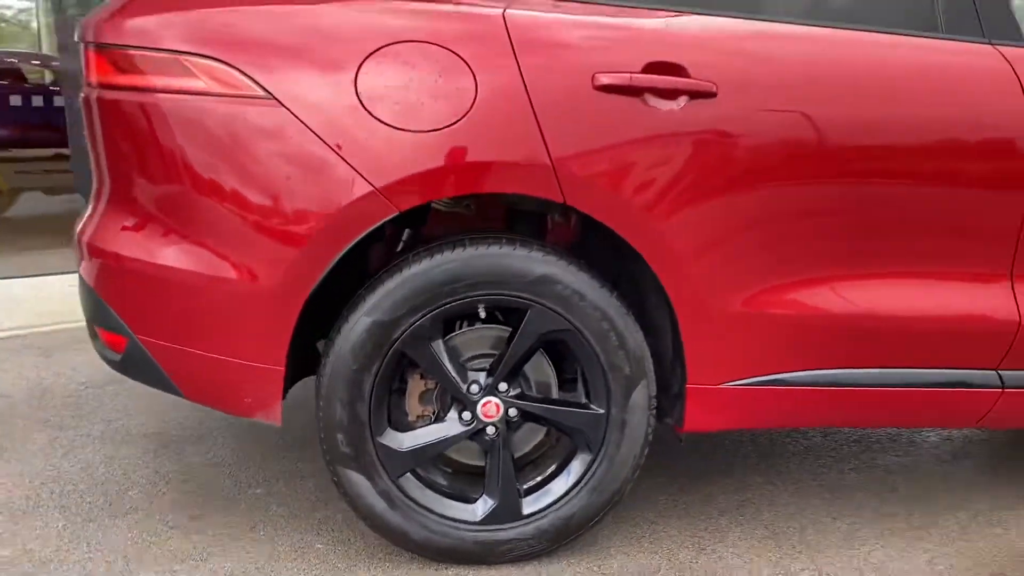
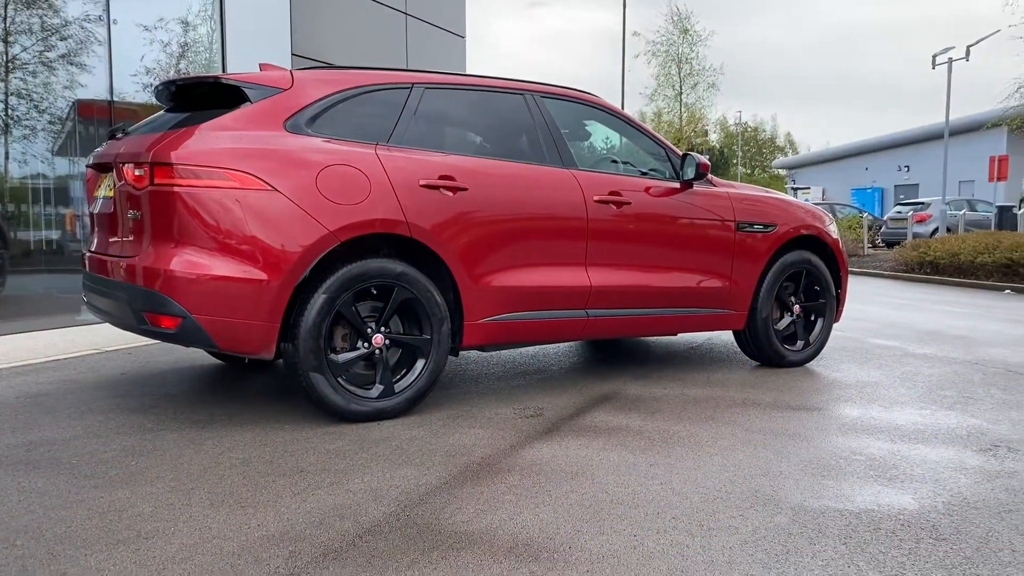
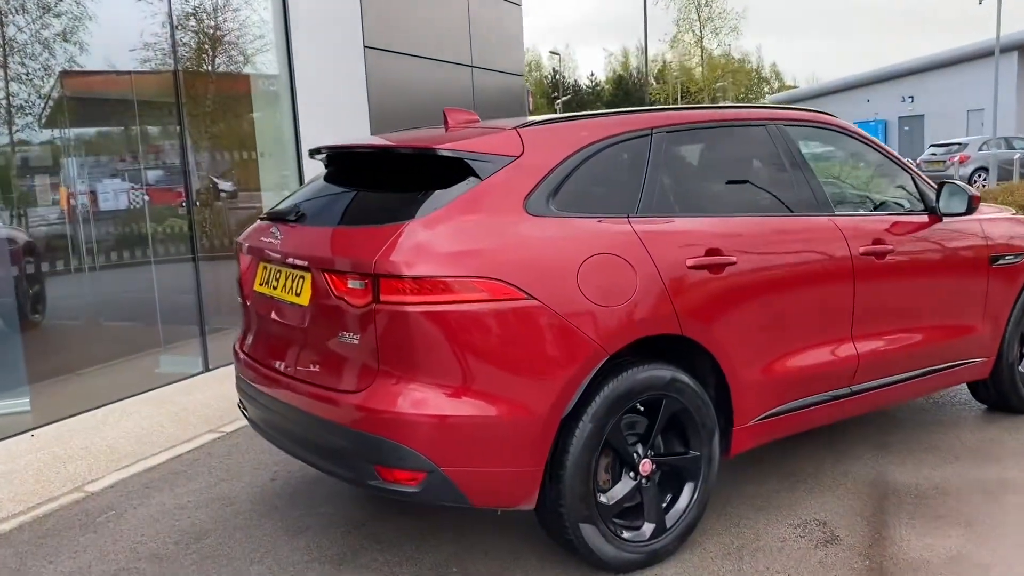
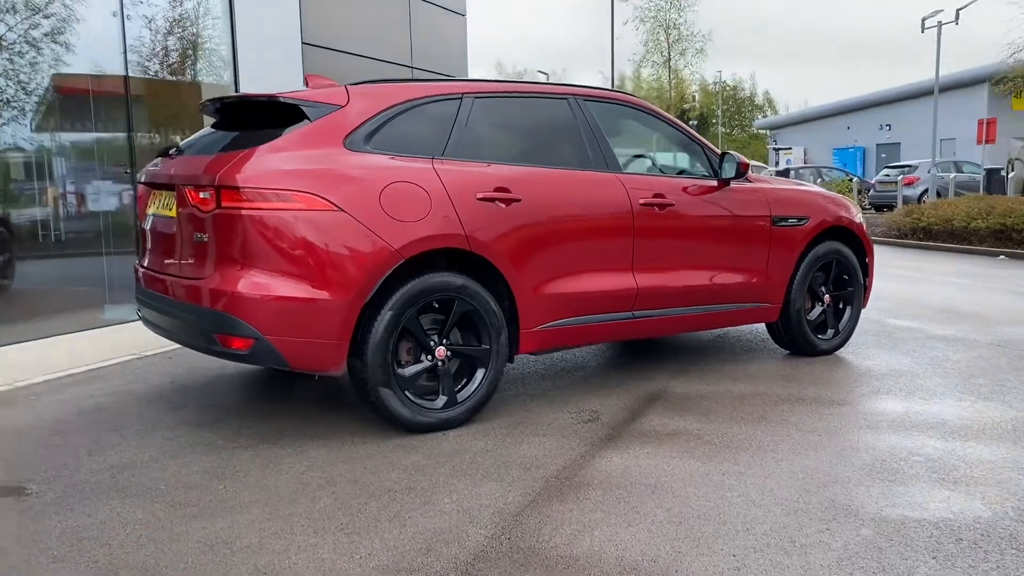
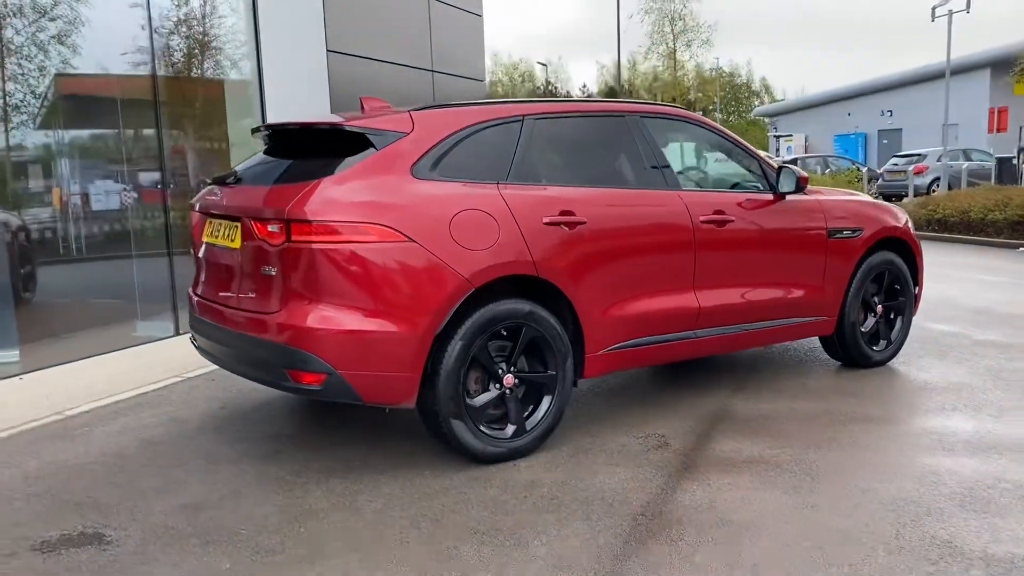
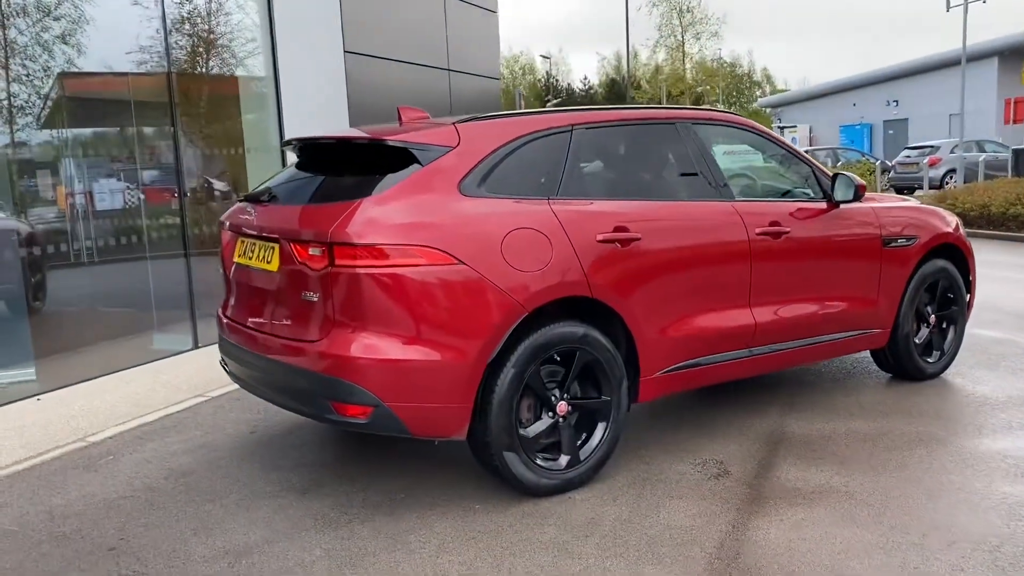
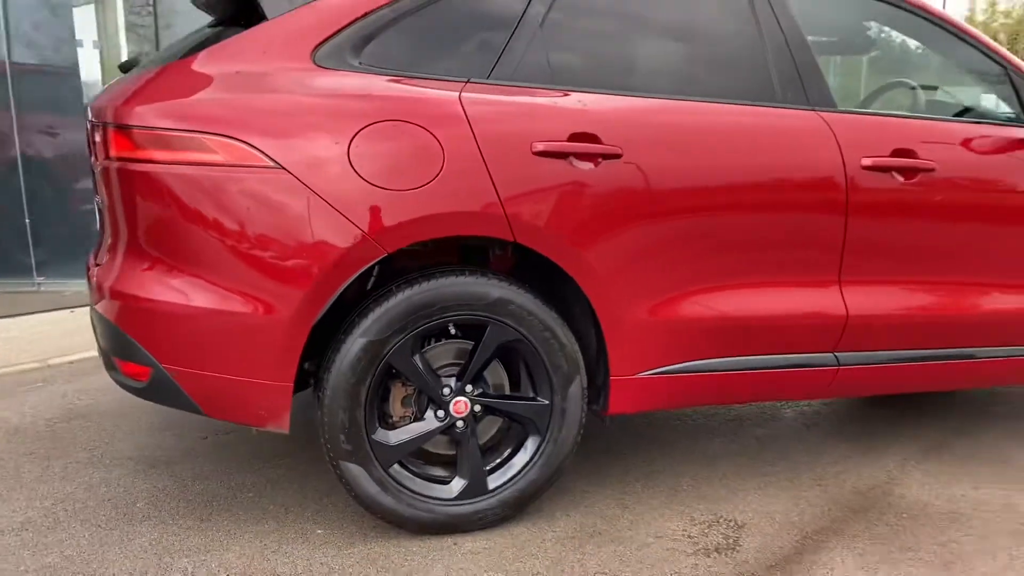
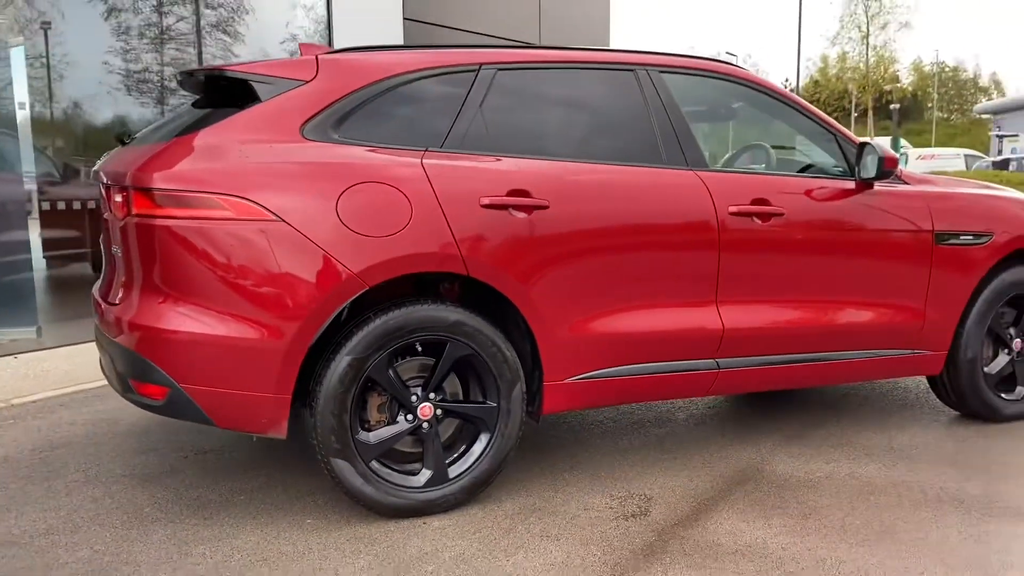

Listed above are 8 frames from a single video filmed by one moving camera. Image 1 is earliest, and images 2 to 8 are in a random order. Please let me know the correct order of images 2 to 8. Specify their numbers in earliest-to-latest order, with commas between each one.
7, 8, 2, 4, 5, 6, 3
